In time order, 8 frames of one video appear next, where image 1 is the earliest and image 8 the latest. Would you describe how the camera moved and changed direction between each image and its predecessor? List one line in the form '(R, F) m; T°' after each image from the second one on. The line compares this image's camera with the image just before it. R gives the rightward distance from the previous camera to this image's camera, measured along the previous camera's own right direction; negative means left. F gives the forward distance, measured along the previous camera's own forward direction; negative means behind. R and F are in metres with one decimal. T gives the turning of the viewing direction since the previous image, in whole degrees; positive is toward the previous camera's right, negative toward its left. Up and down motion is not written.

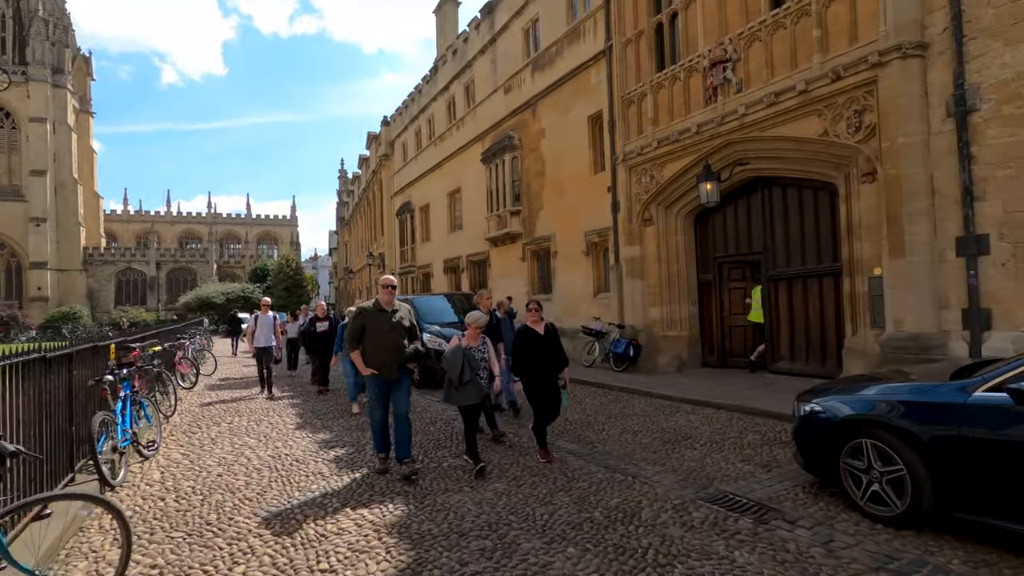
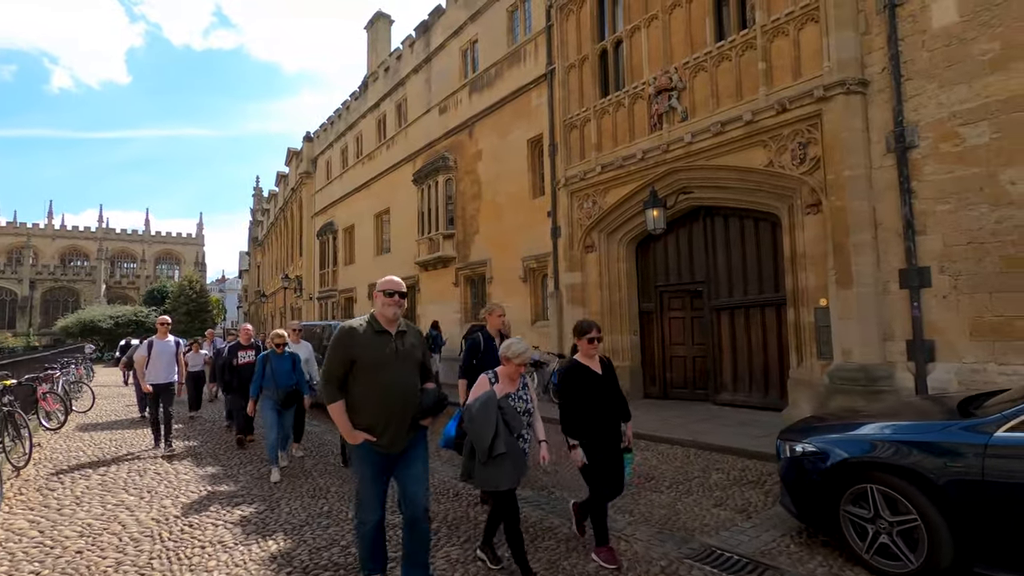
(-0.3, +0.7) m; +8°
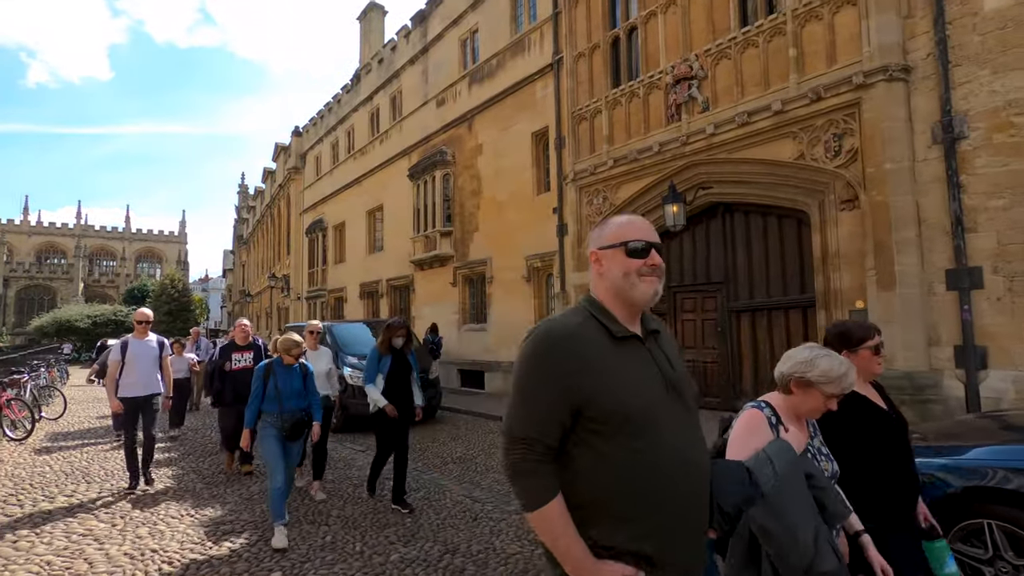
(-0.4, +0.6) m; +1°
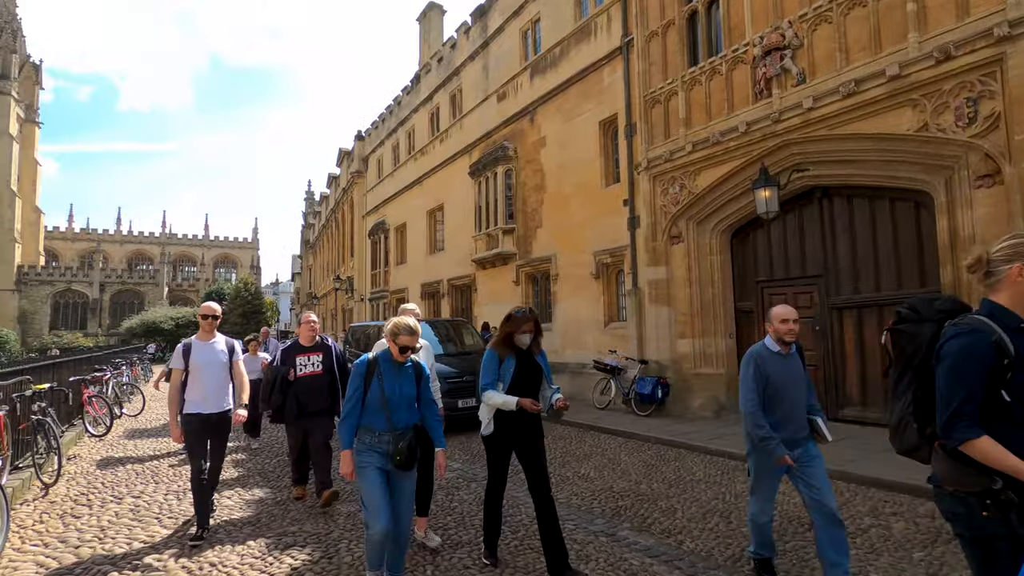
(-0.2, +0.6) m; -6°
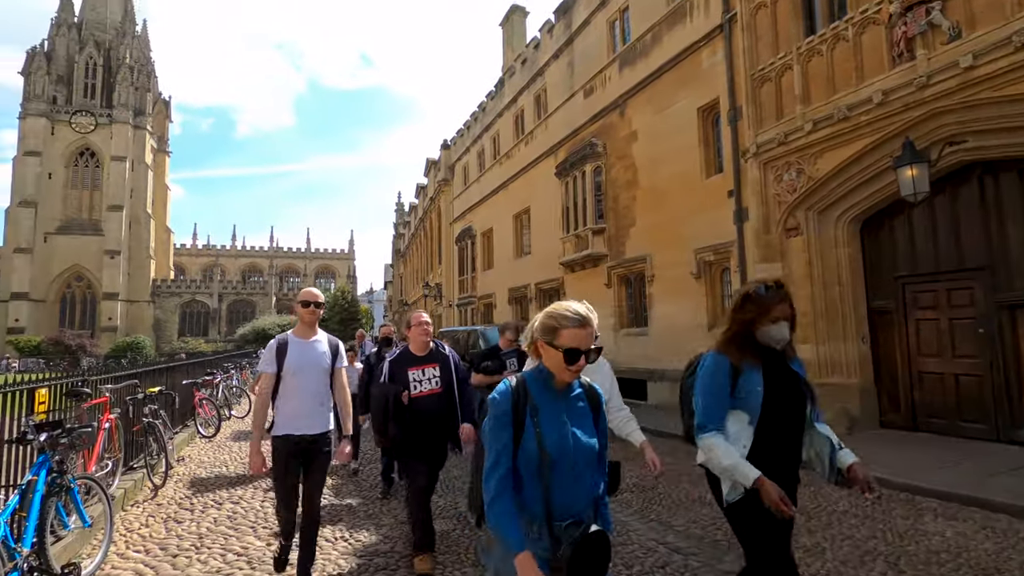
(-0.2, +0.5) m; -9°
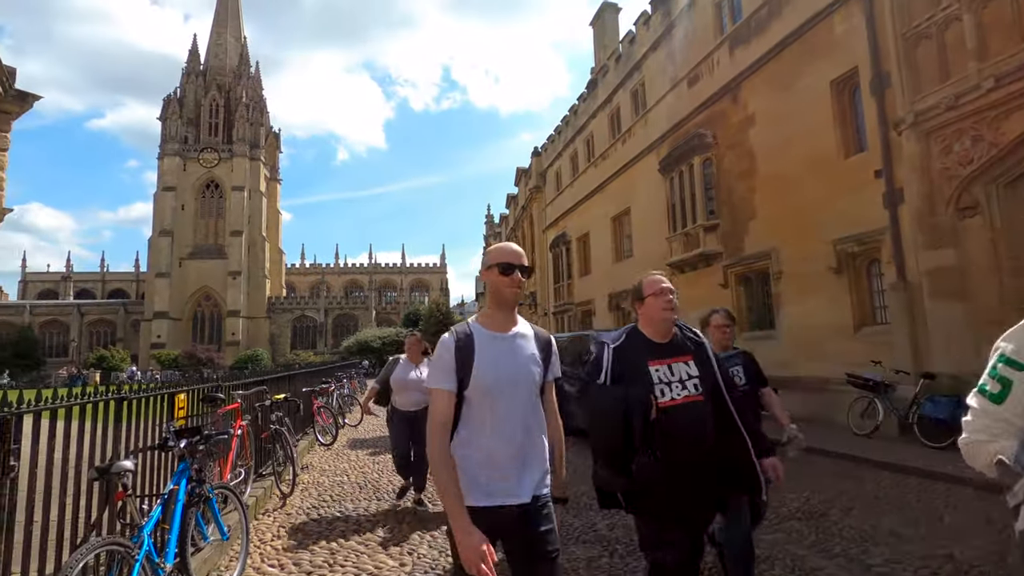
(-0.4, +0.5) m; -9°
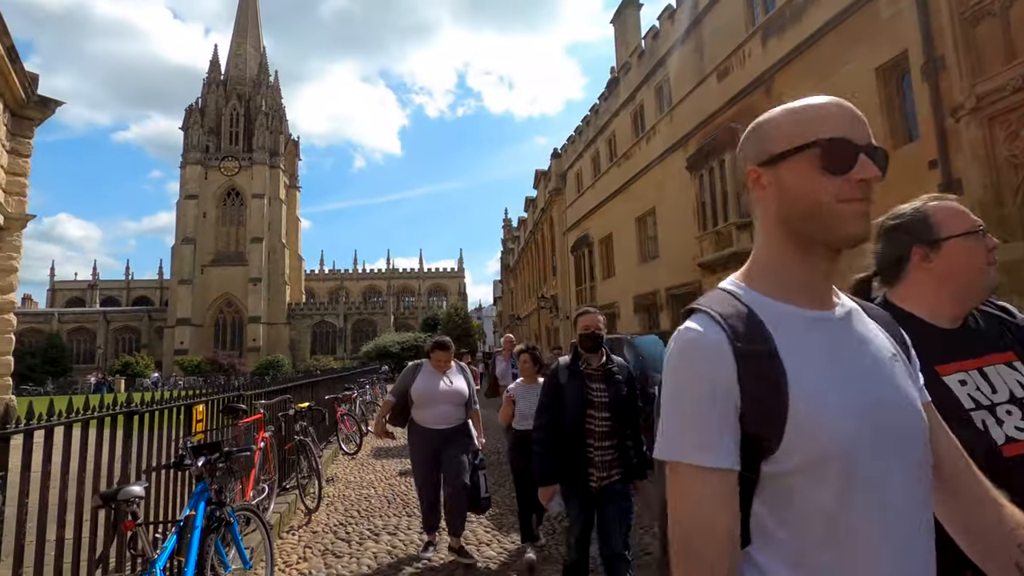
(-0.2, +0.4) m; -2°
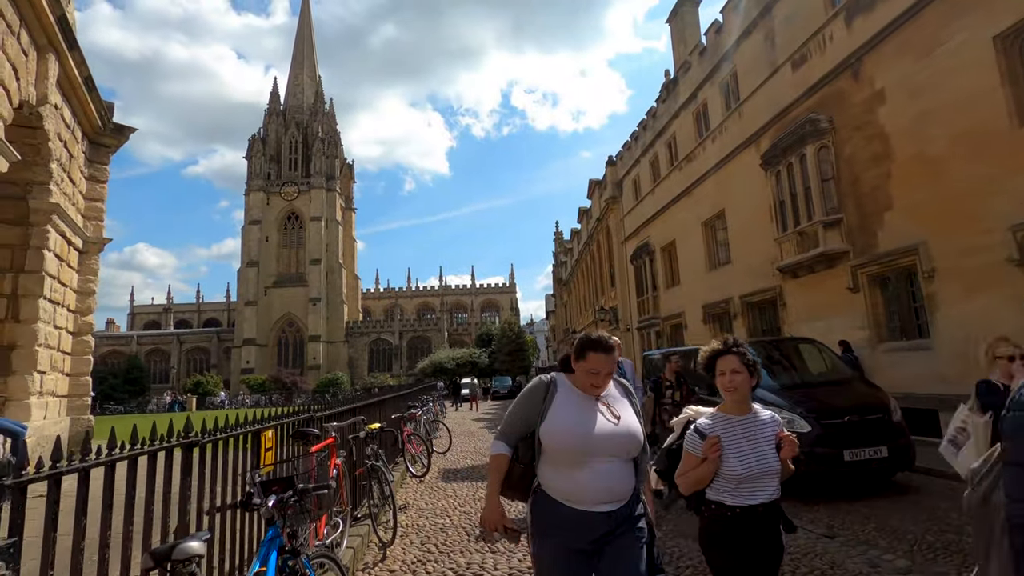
(-0.4, +0.6) m; -5°
